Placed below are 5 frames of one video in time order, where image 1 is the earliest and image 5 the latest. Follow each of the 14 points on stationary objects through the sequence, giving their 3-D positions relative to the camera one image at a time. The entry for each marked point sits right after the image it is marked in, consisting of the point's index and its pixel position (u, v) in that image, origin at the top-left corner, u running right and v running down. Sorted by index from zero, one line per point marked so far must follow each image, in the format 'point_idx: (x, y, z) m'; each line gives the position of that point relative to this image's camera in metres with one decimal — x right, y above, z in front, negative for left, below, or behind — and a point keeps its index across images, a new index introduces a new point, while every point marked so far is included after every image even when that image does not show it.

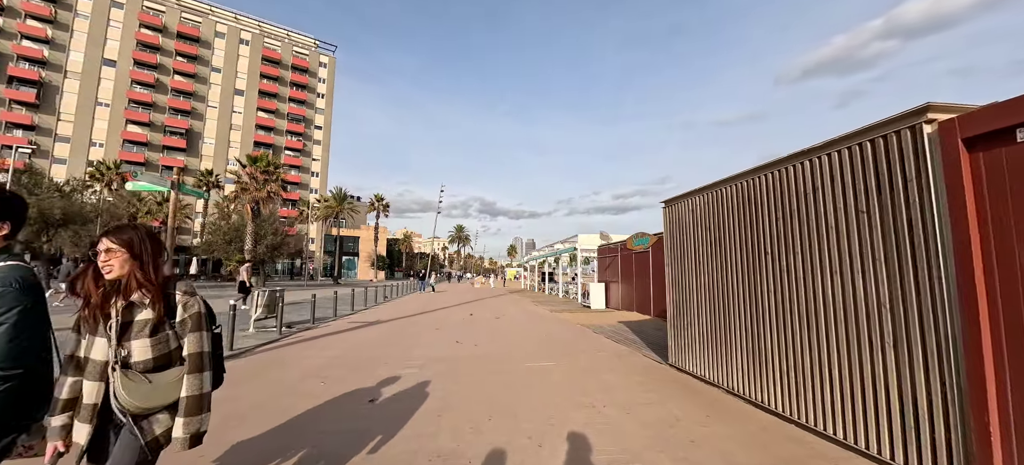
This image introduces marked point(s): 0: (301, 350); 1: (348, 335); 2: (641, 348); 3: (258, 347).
0: (-5.0, -2.7, +8.3) m
1: (-4.9, -3.0, +10.4) m
2: (+3.3, -2.9, +9.0) m
3: (-6.1, -2.7, +8.5) m
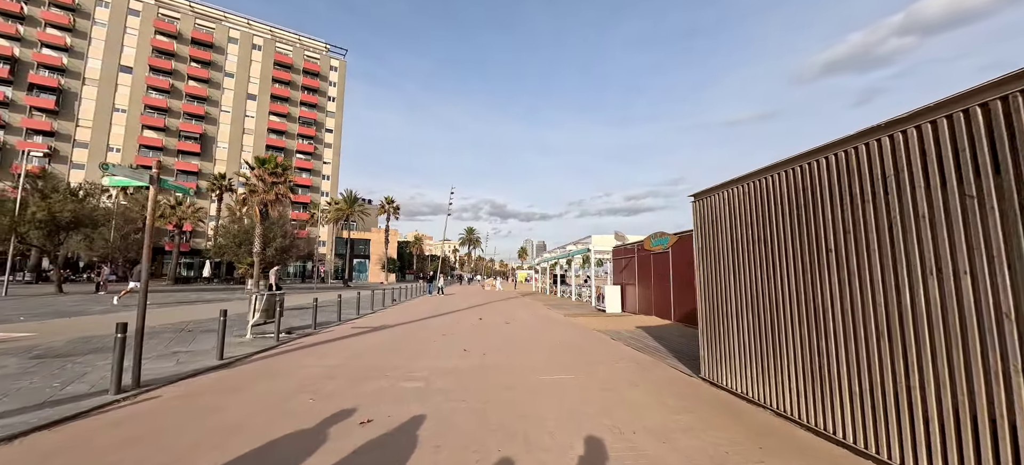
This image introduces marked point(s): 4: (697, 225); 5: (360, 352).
0: (-4.7, -2.7, +7.7) m
1: (-4.5, -3.0, +9.8) m
2: (+3.6, -2.9, +8.1) m
3: (-5.8, -2.7, +7.9) m
4: (+3.6, +0.2, +6.8) m
5: (-3.6, -2.8, +8.4) m
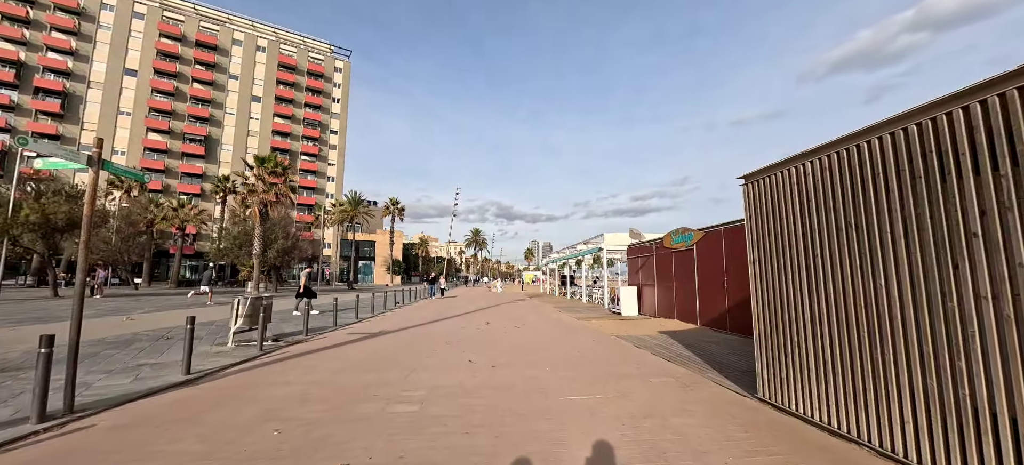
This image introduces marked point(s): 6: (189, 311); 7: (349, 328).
0: (-4.5, -2.6, +6.7) m
1: (-4.2, -2.9, +8.8) m
2: (+3.8, -2.7, +7.0) m
3: (-5.6, -2.6, +6.9) m
4: (+3.8, +0.3, +5.6) m
5: (-3.3, -2.7, +7.4) m
6: (-15.2, -3.7, +16.7) m
7: (-5.6, -3.3, +12.2) m
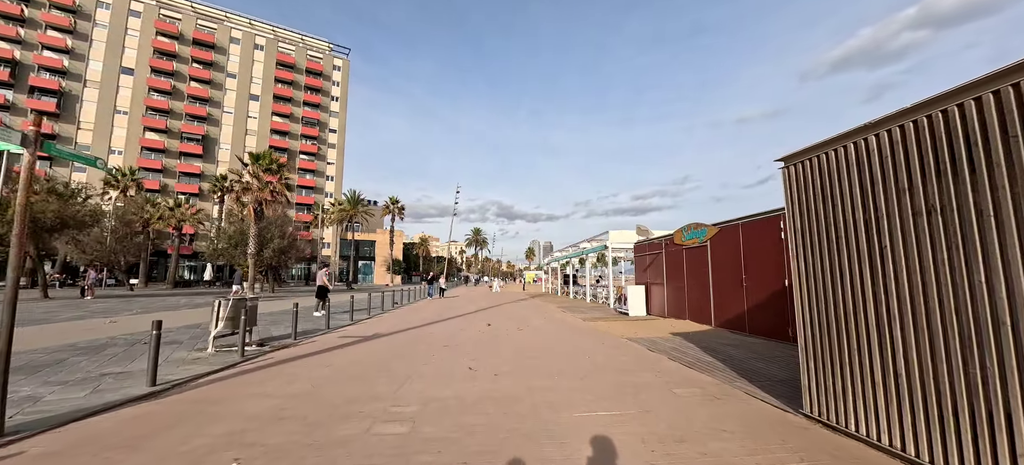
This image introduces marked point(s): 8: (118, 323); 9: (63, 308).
0: (-4.4, -2.5, +6.0) m
1: (-4.2, -2.8, +8.1) m
2: (+3.9, -2.6, +6.3) m
3: (-5.5, -2.5, +6.2) m
4: (+3.8, +0.5, +4.9) m
5: (-3.3, -2.6, +6.7) m
6: (-15.0, -3.6, +16.0) m
7: (-5.5, -3.2, +11.5) m
8: (-14.0, -3.2, +12.6) m
9: (-21.2, -3.6, +16.8) m
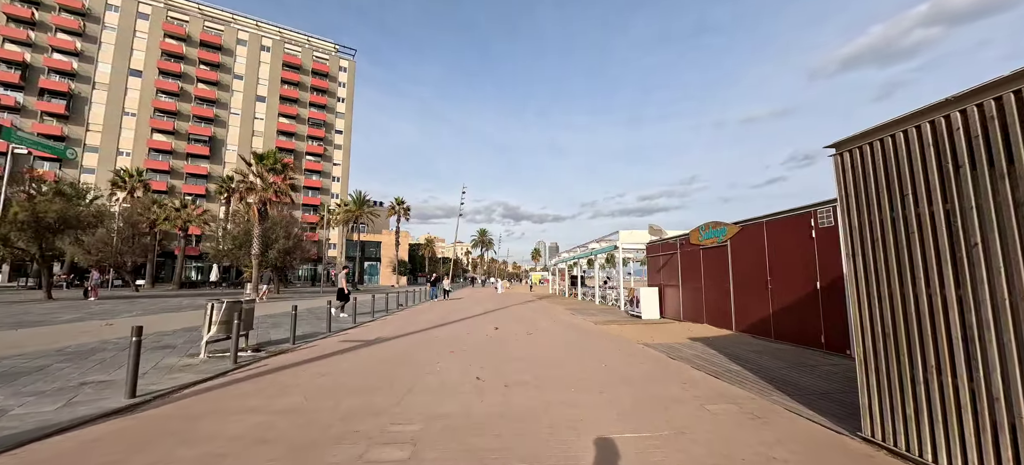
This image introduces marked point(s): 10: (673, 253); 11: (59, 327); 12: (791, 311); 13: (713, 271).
0: (-4.2, -2.5, +5.5) m
1: (-3.9, -2.8, +7.6) m
2: (+4.1, -2.5, +5.7) m
3: (-5.3, -2.5, +5.7) m
4: (+4.0, +0.5, +4.3) m
5: (-3.1, -2.6, +6.2) m
6: (-14.7, -3.6, +15.7) m
7: (-5.2, -3.2, +11.1) m
8: (-13.7, -3.2, +12.3) m
9: (-20.9, -3.6, +16.5) m
10: (+6.4, -0.8, +14.1) m
11: (-15.5, -3.3, +12.2) m
12: (+6.8, -1.9, +8.7) m
13: (+6.6, -1.3, +11.7) m
